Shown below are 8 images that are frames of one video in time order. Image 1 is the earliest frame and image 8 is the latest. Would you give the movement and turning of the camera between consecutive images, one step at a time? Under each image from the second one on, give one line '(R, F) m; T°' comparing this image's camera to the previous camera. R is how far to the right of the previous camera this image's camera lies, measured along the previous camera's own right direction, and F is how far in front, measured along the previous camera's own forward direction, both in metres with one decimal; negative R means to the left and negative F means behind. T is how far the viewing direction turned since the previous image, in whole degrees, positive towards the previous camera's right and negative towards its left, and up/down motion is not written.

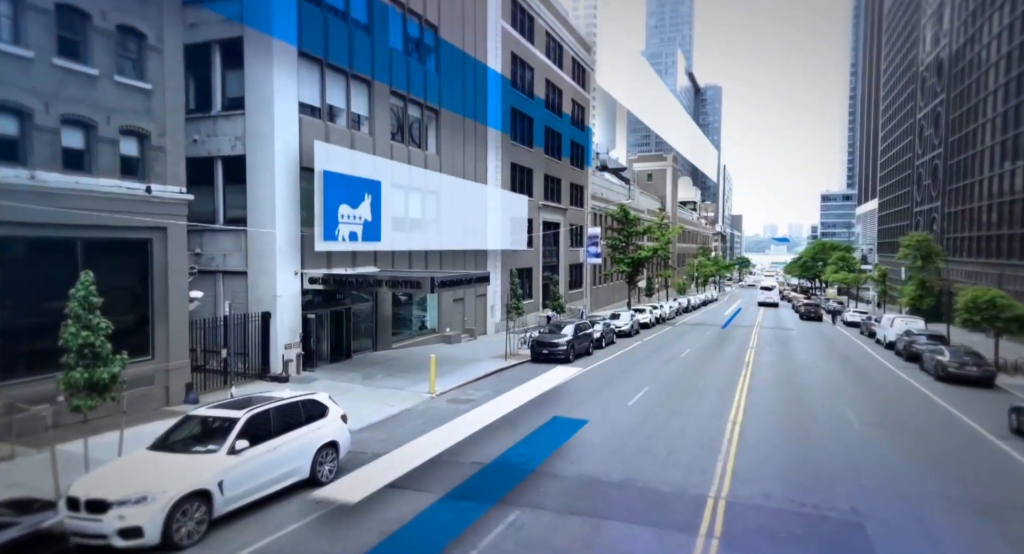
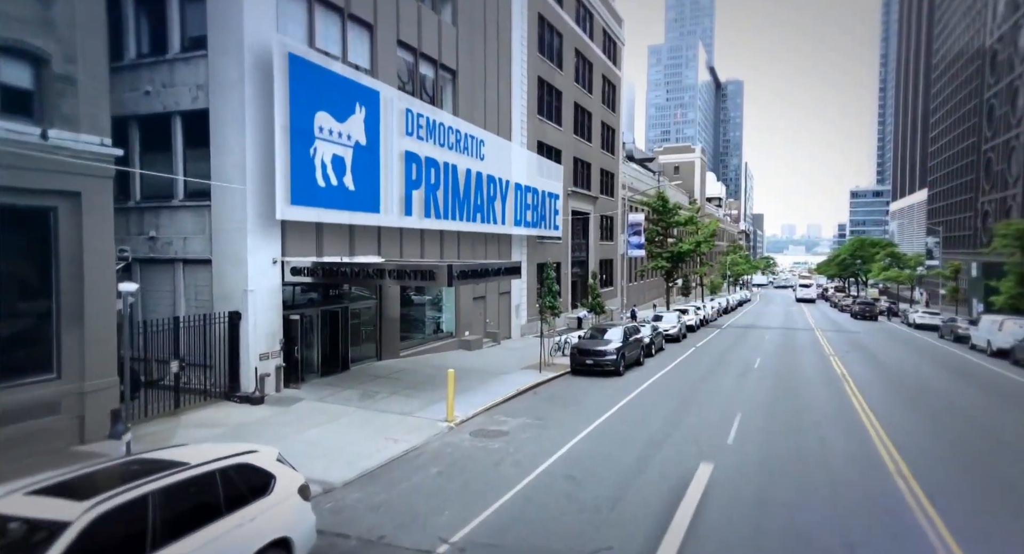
(-0.7, +4.7) m; -1°
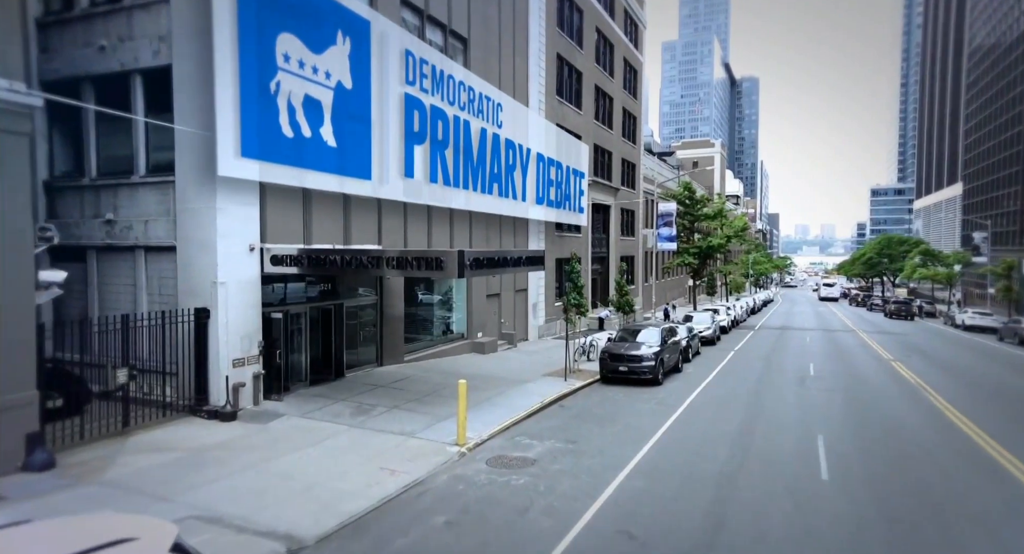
(-0.3, +2.7) m; -1°
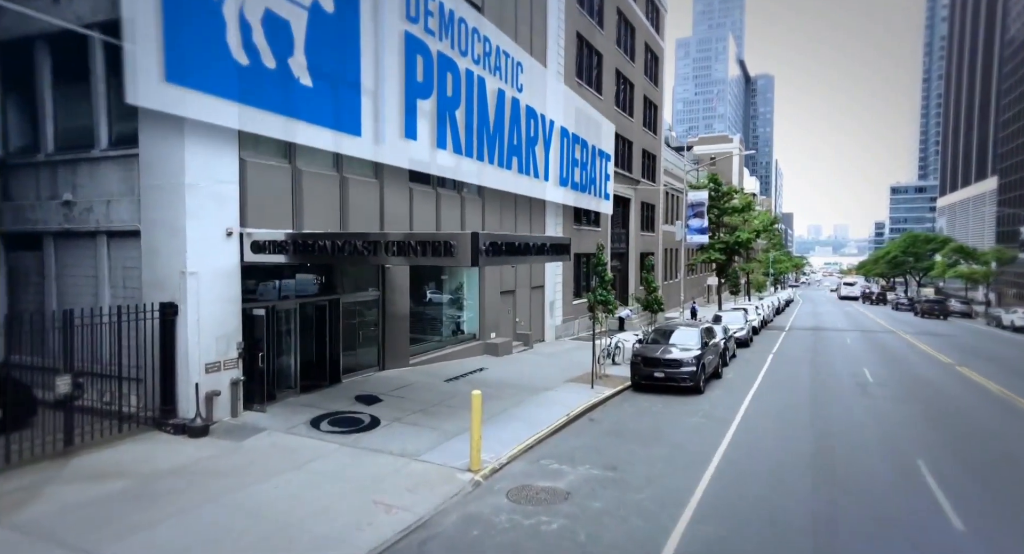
(-0.2, +2.1) m; -1°
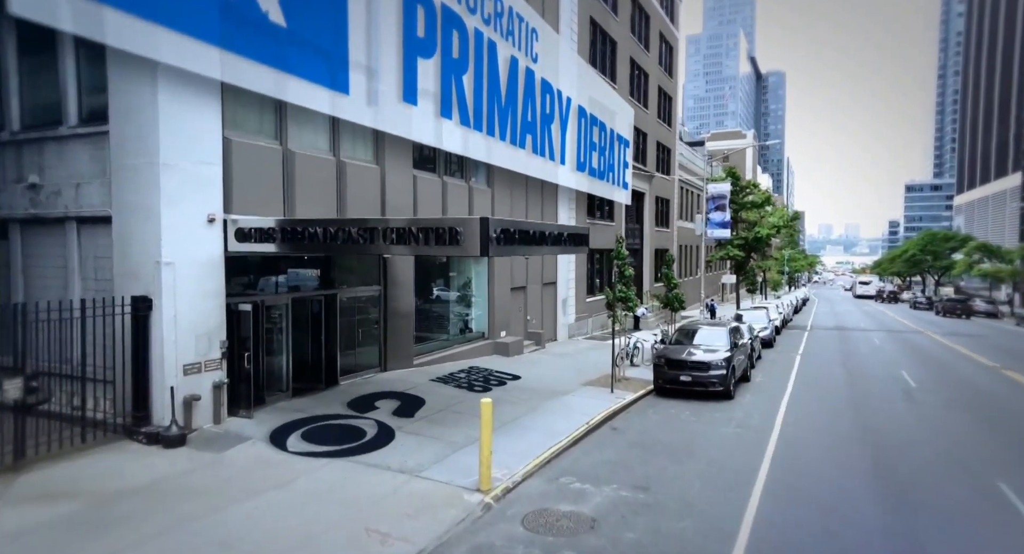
(-0.1, +1.2) m; -1°
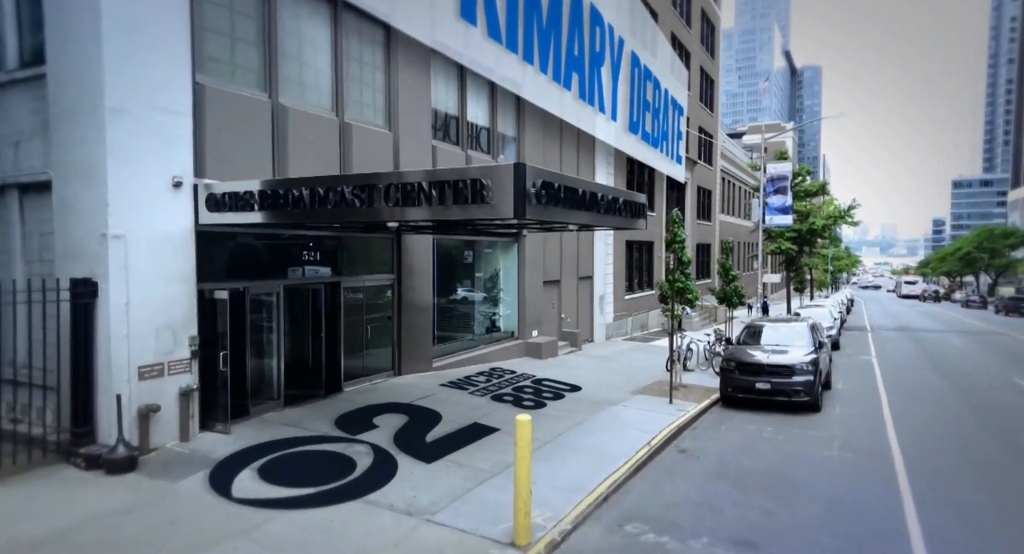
(-0.2, +2.3) m; -2°
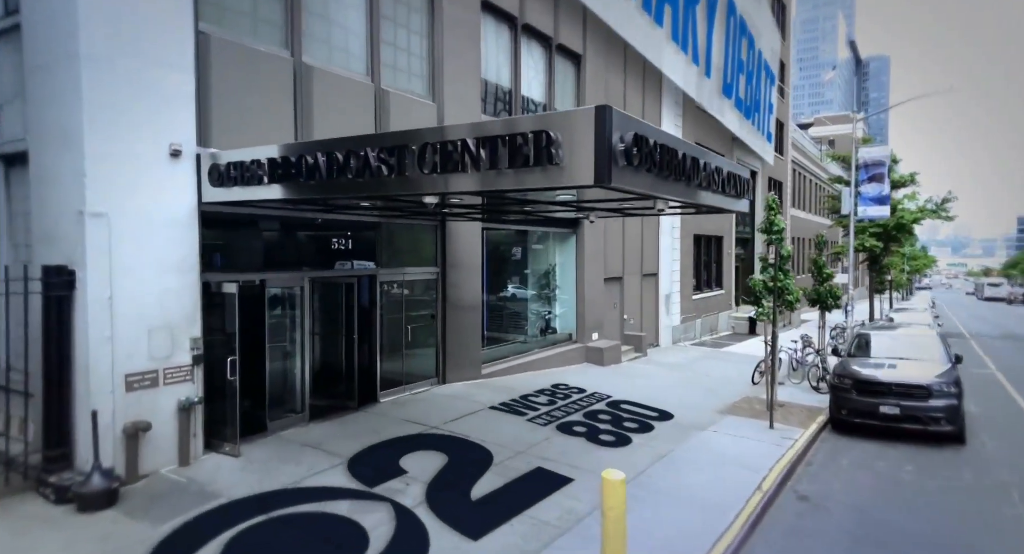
(-0.2, +1.8) m; -5°
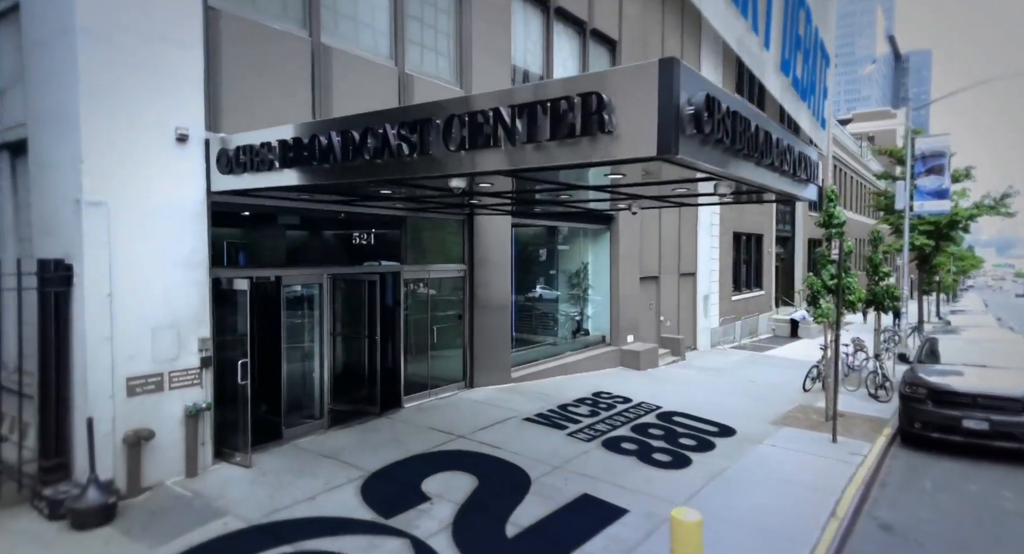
(-0.1, +0.7) m; -3°
